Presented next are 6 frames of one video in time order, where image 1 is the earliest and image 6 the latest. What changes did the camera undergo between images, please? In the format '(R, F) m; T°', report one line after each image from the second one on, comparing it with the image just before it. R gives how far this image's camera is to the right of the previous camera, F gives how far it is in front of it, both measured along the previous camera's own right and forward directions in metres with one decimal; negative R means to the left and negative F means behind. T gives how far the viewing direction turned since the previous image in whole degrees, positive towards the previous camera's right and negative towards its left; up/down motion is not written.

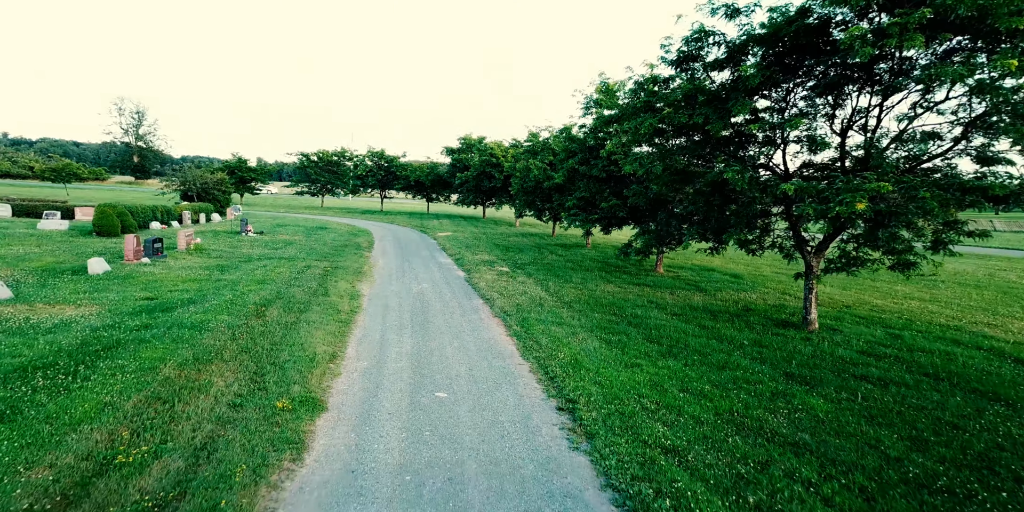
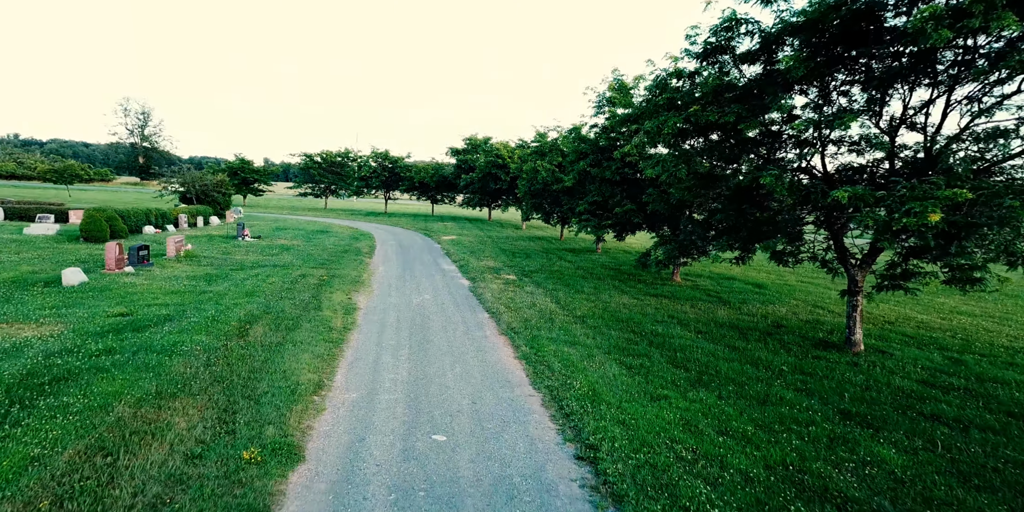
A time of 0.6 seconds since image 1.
(-0.1, +1.1) m; -1°
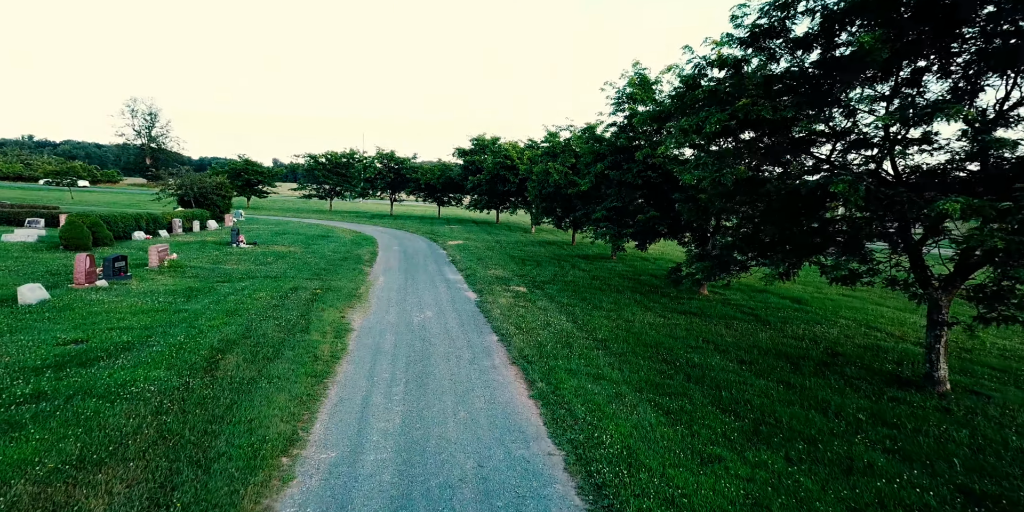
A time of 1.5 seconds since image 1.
(-0.1, +1.5) m; -1°
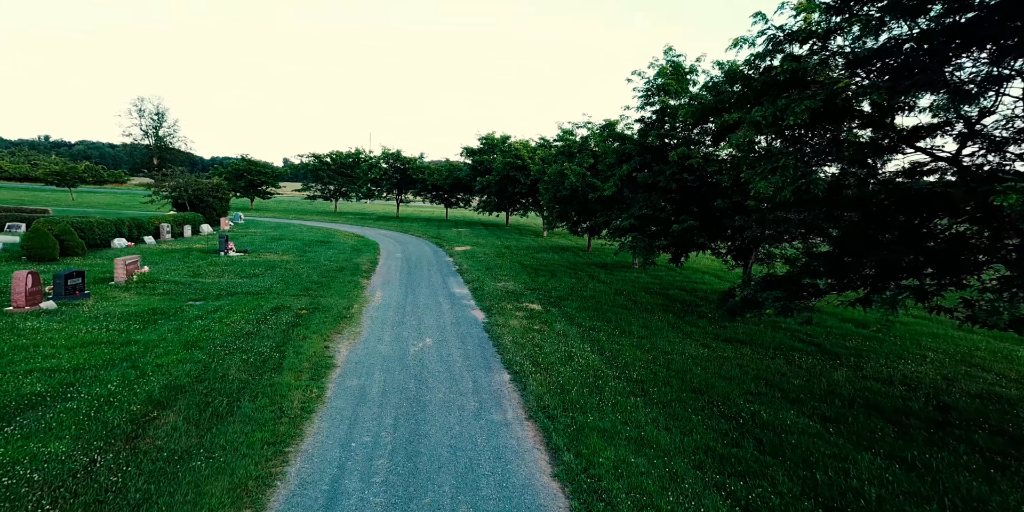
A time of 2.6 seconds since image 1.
(-0.1, +2.1) m; -1°
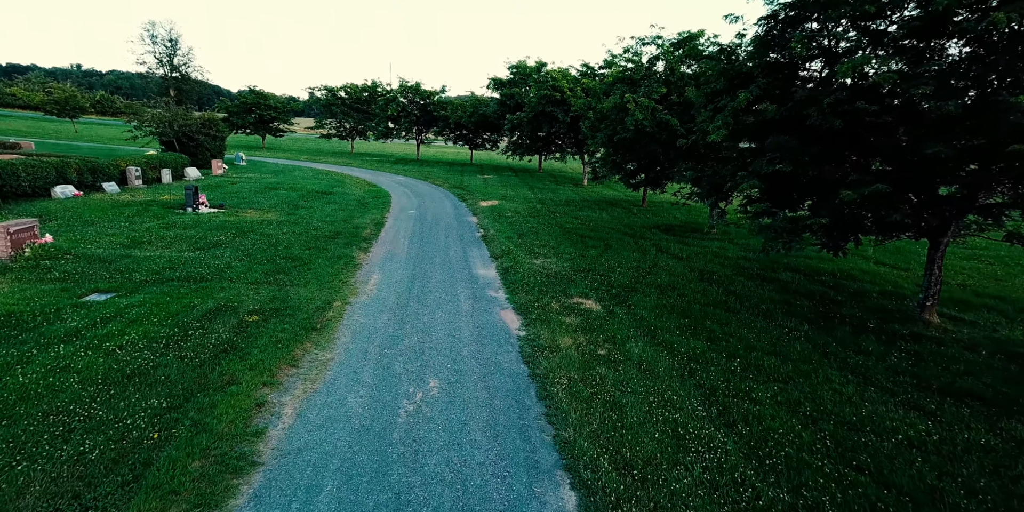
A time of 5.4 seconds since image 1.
(-0.5, +4.9) m; -3°
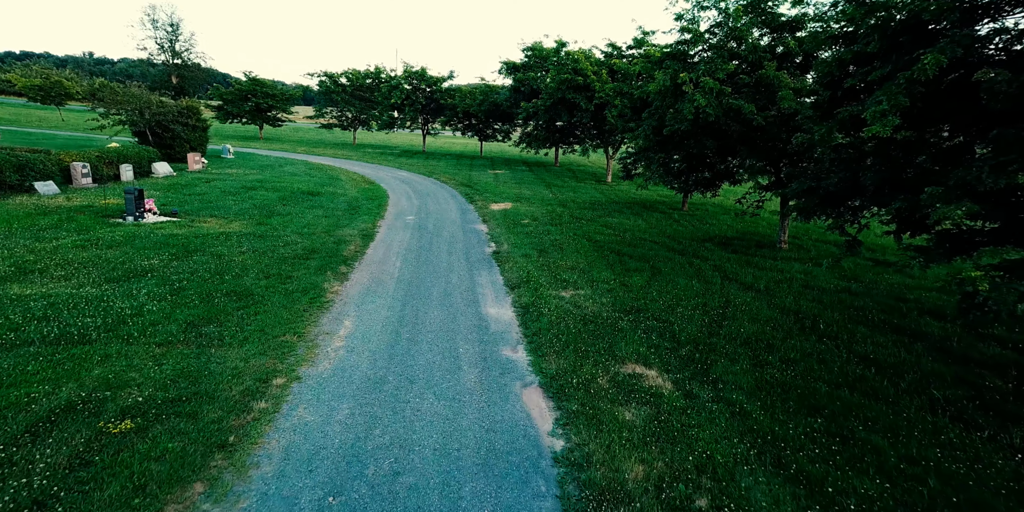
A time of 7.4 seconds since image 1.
(-0.3, +3.6) m; -1°
